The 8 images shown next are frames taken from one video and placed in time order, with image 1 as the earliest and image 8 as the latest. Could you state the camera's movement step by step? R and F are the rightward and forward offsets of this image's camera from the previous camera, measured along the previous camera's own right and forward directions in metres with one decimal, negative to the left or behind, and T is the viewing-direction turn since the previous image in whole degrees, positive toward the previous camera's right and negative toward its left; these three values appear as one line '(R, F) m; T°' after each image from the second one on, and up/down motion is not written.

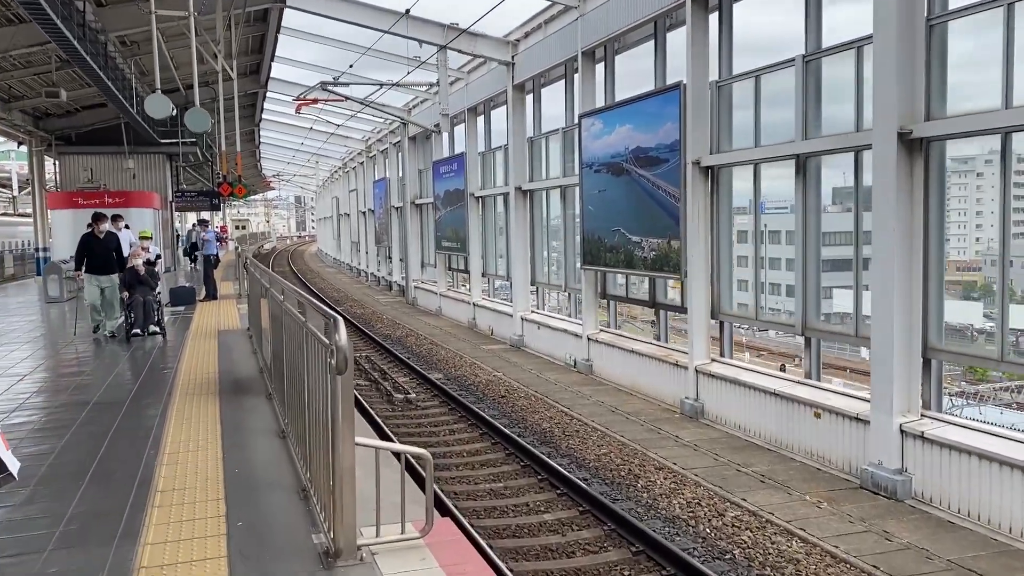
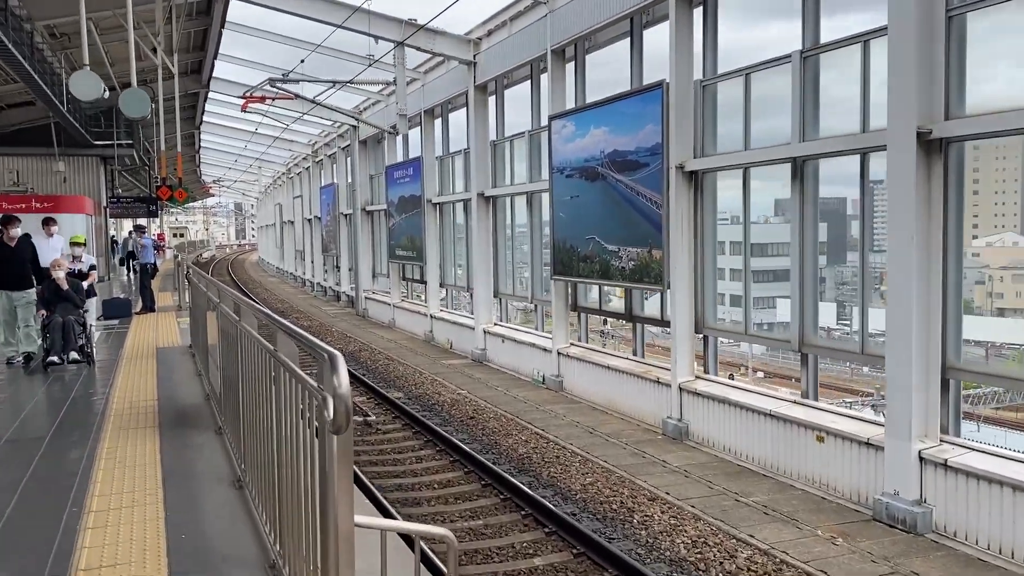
(-0.3, +0.7) m; +4°
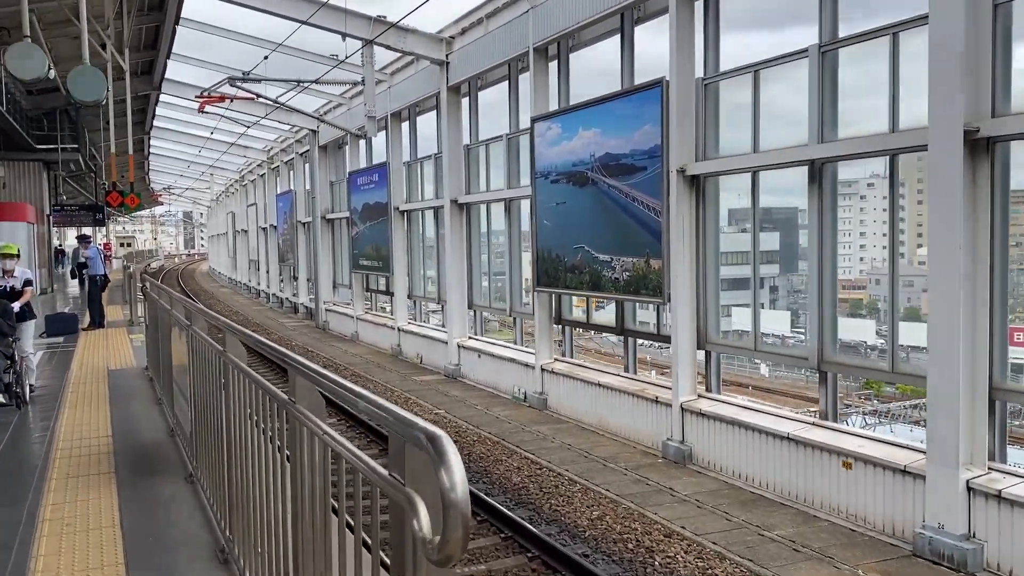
(-0.3, +0.7) m; +3°
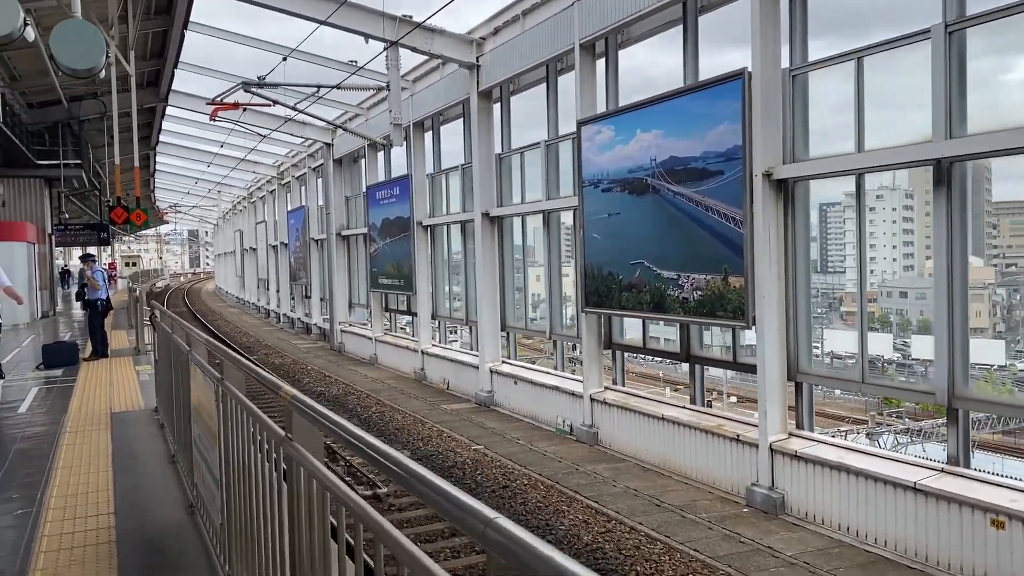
(-0.5, +1.0) m; 0°
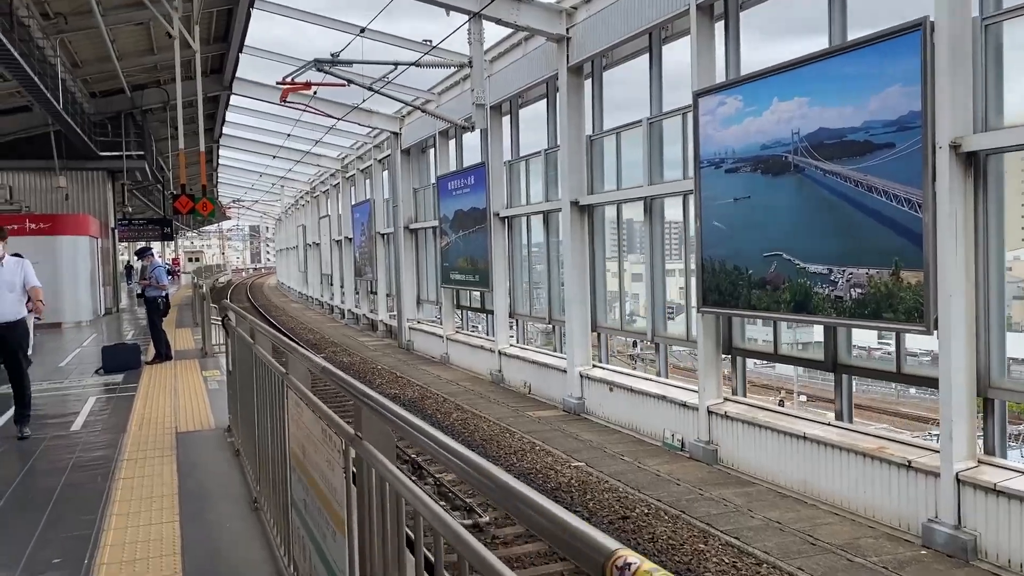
(-0.5, +1.1) m; -4°
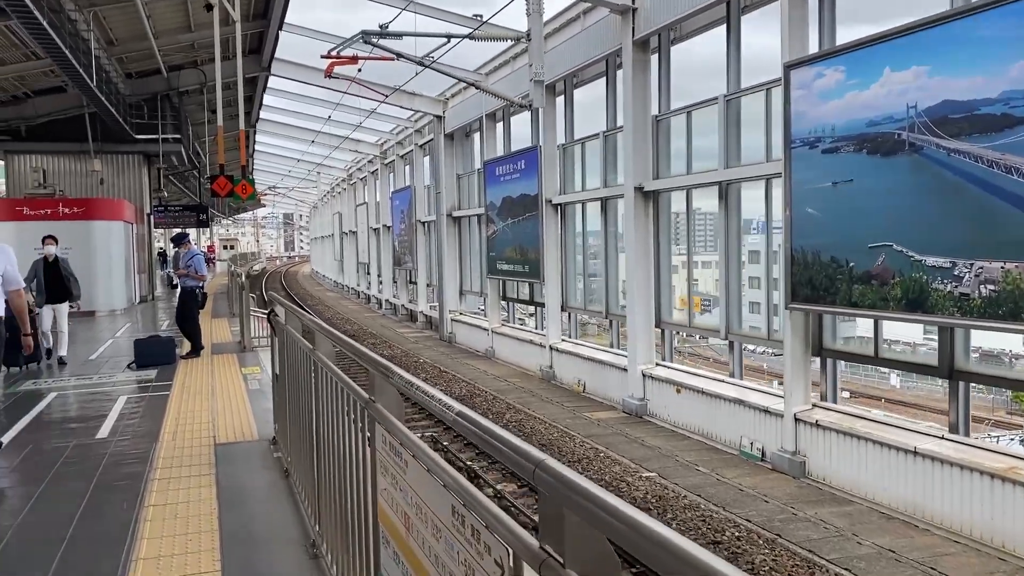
(-0.3, +0.7) m; -2°
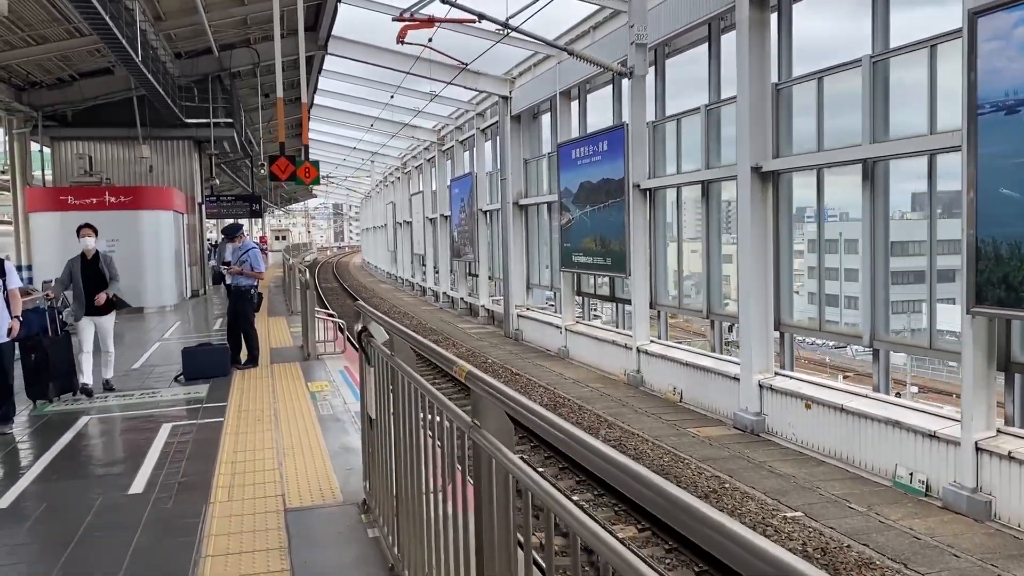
(-0.5, +1.3) m; -3°
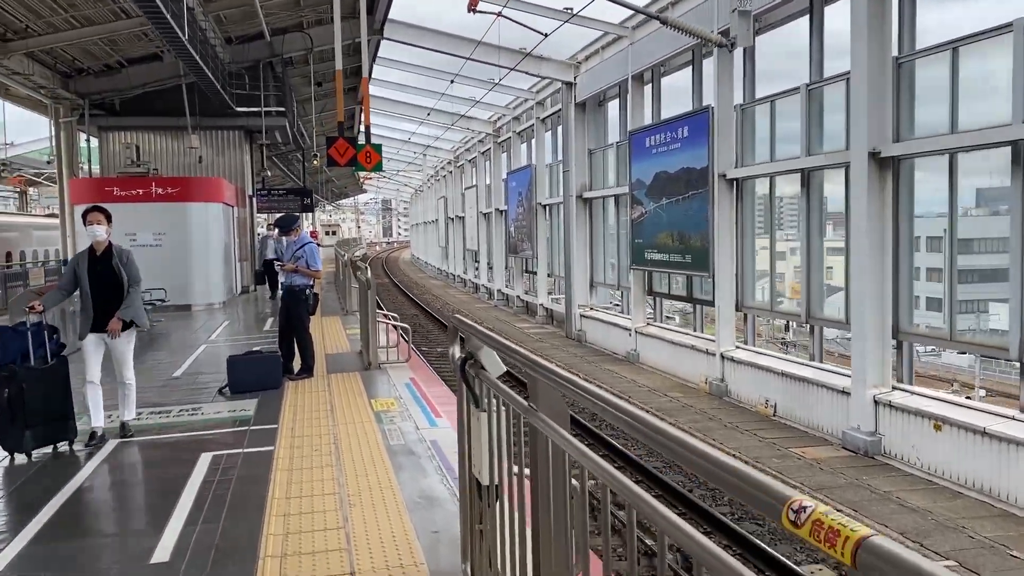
(-0.3, +0.9) m; -3°
